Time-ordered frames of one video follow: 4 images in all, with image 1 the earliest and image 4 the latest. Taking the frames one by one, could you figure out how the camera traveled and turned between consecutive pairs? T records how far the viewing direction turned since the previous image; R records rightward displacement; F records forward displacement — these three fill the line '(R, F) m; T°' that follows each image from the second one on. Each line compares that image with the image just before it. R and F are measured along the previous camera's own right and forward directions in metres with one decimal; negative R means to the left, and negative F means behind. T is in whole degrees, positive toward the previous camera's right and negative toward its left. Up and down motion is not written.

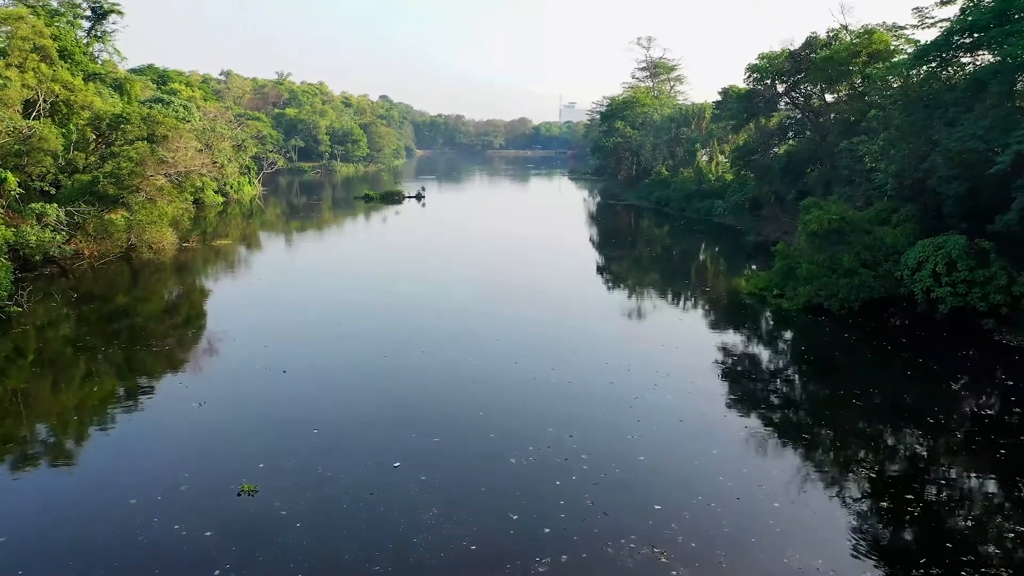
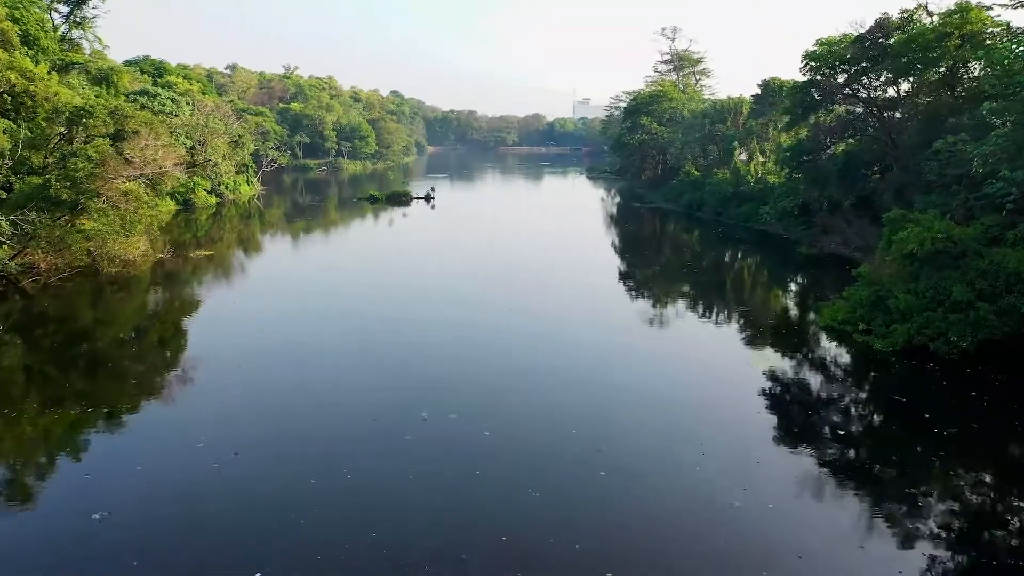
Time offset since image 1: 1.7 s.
(-0.2, +2.4) m; -1°
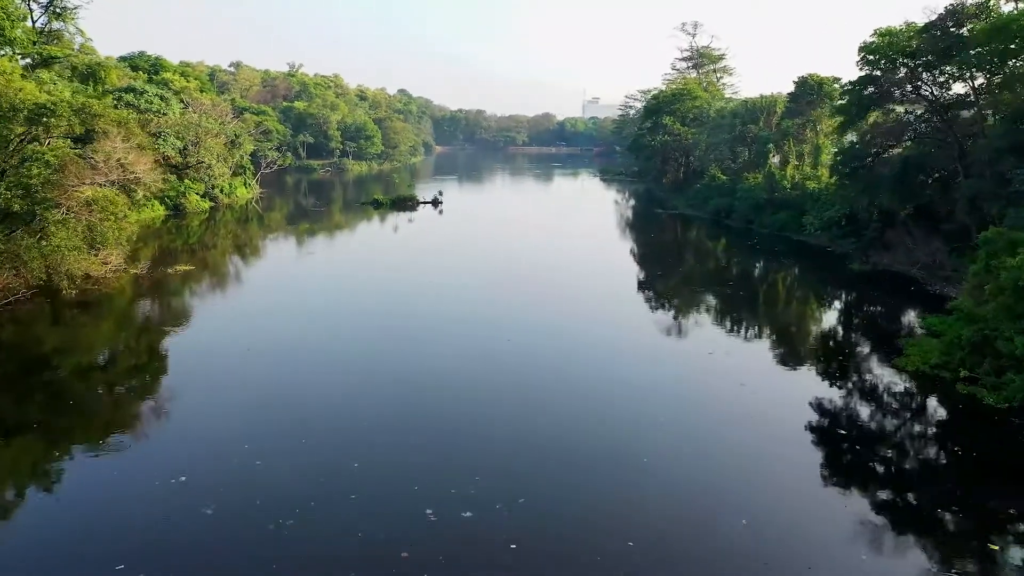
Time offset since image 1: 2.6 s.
(-0.2, +1.9) m; -1°
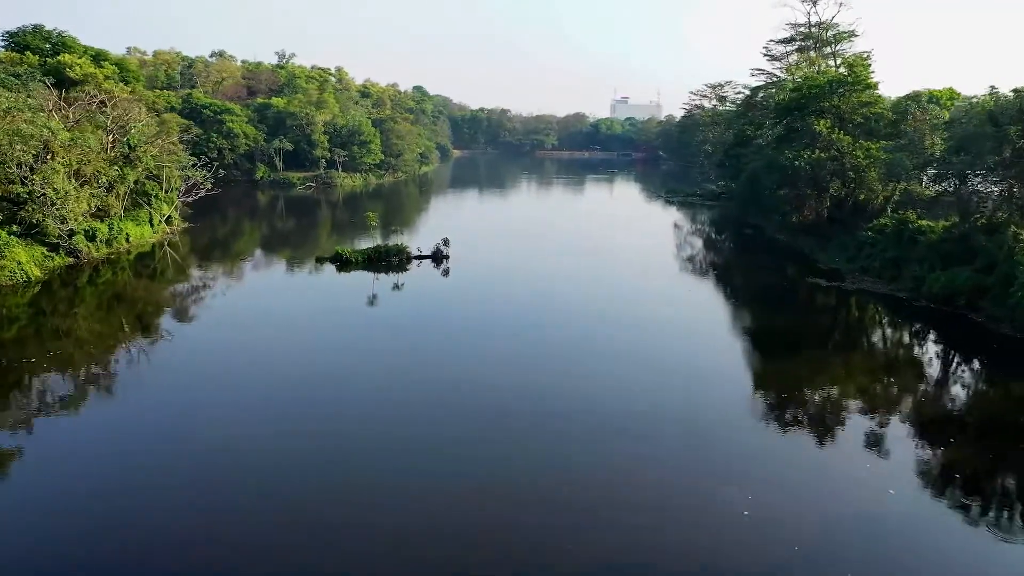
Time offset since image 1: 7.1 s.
(-0.8, +10.9) m; -2°
